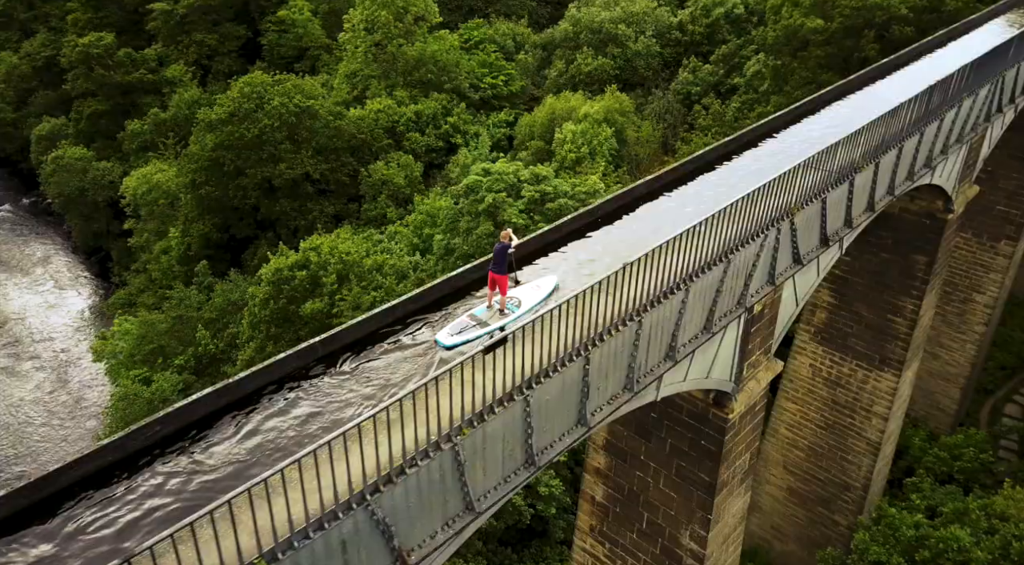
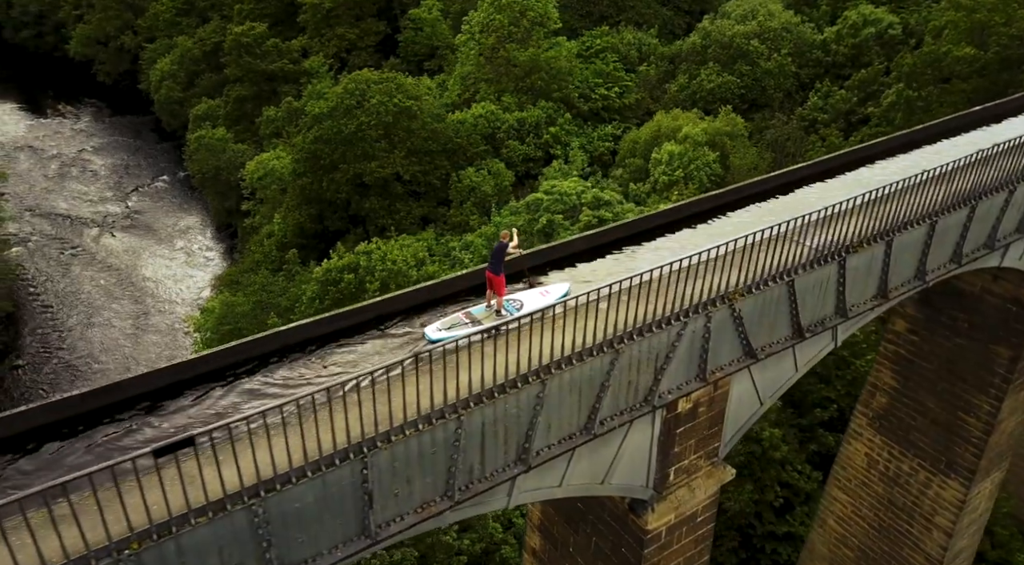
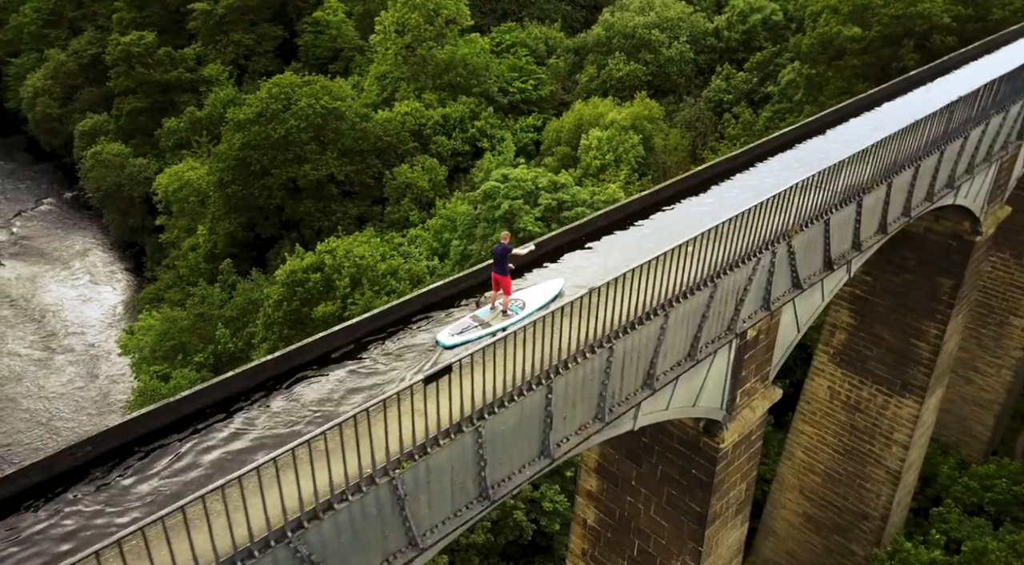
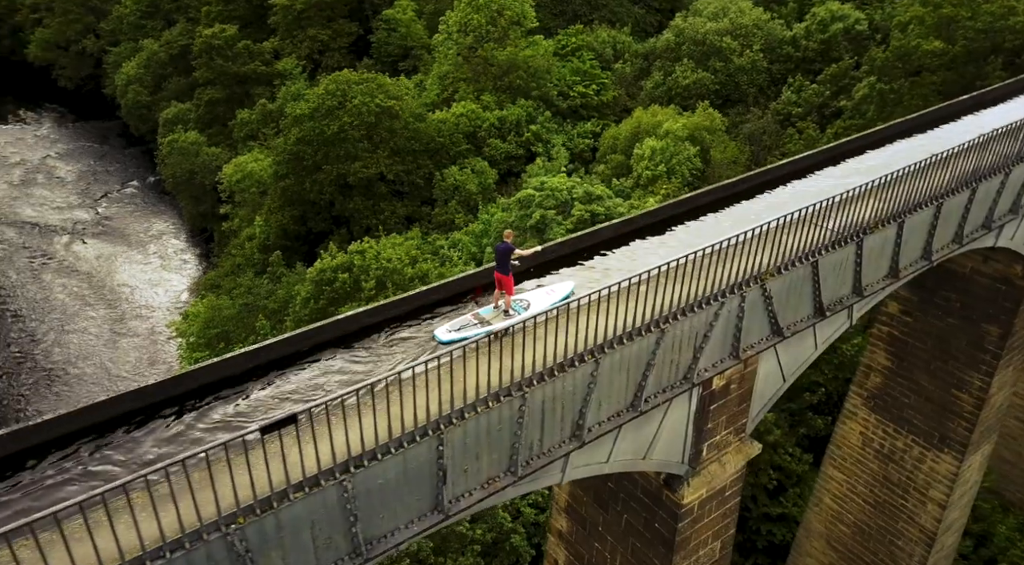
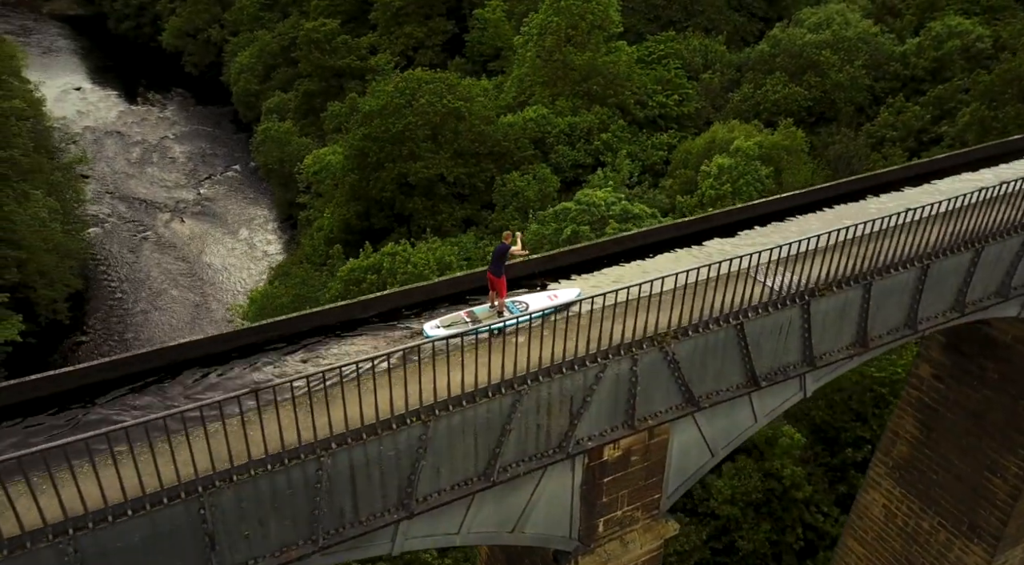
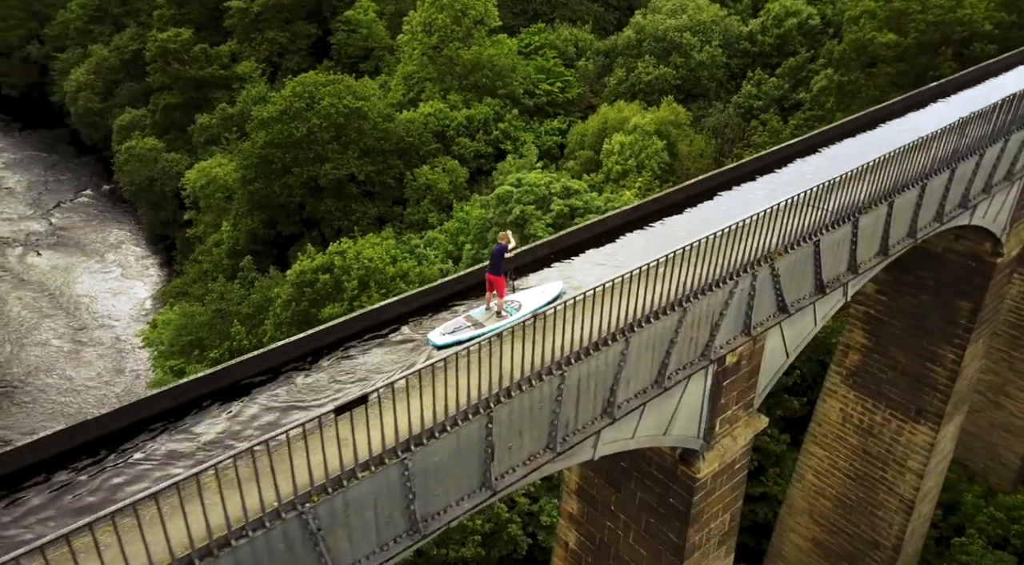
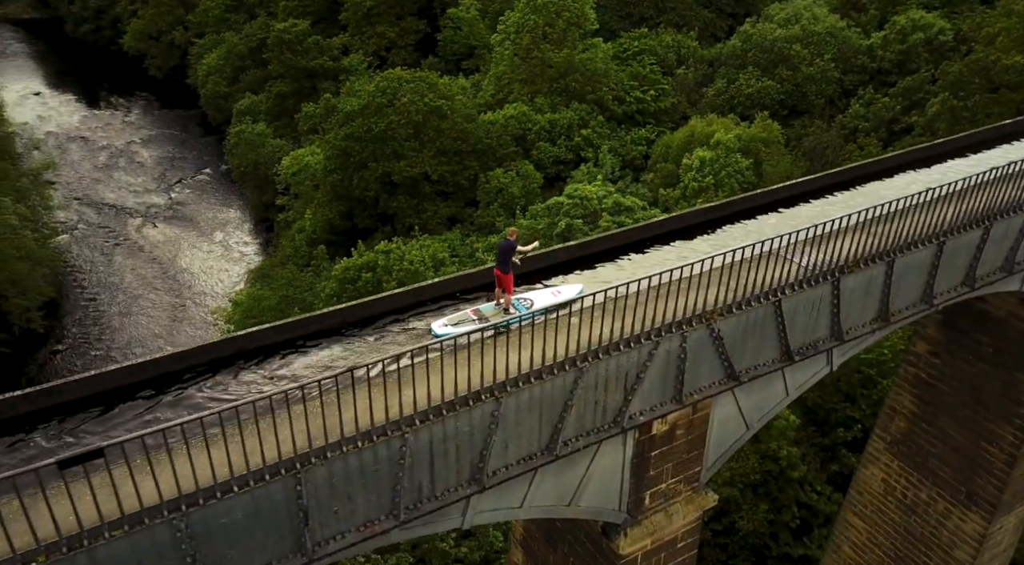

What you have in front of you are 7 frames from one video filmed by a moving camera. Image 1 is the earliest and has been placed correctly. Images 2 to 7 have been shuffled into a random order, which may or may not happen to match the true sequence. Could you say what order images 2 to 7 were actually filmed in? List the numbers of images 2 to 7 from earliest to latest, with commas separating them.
3, 6, 4, 2, 7, 5
